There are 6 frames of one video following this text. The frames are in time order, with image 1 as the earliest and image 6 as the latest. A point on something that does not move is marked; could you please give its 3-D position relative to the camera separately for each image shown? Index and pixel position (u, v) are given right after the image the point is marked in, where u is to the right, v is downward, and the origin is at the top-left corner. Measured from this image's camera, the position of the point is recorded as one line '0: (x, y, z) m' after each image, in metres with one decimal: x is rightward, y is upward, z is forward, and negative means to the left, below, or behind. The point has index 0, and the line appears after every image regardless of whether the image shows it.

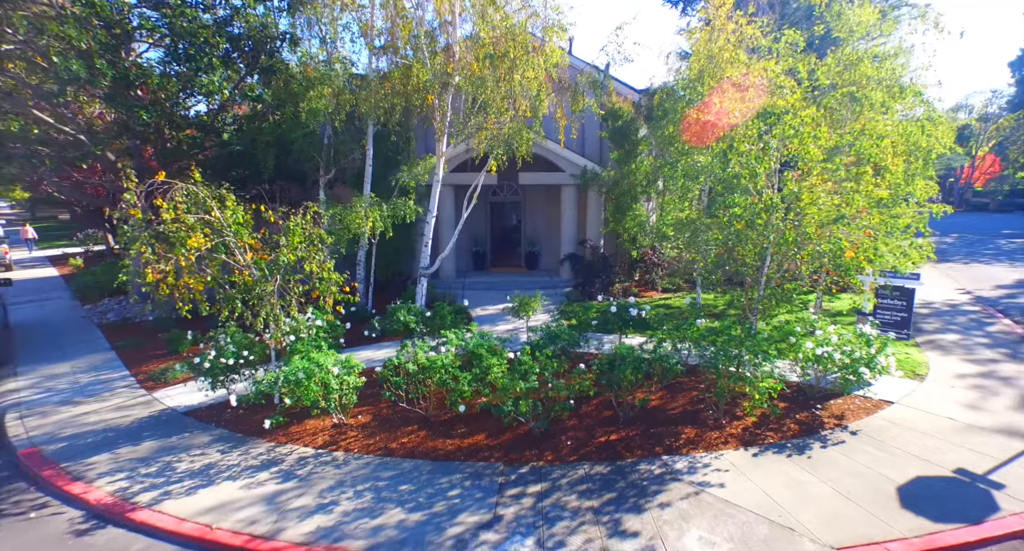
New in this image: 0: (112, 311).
0: (-7.9, -0.7, +10.4) m
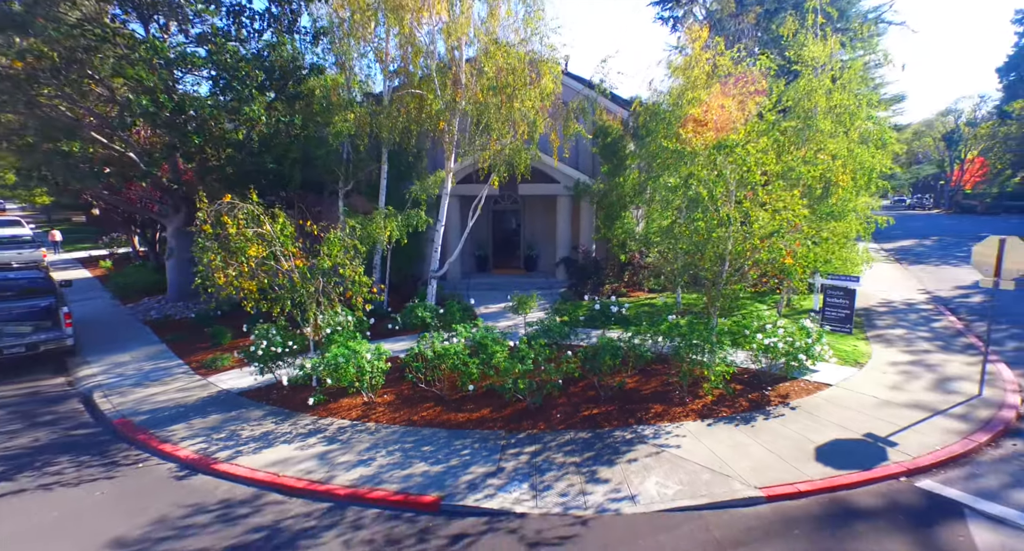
0: (-7.9, -0.7, +11.6) m
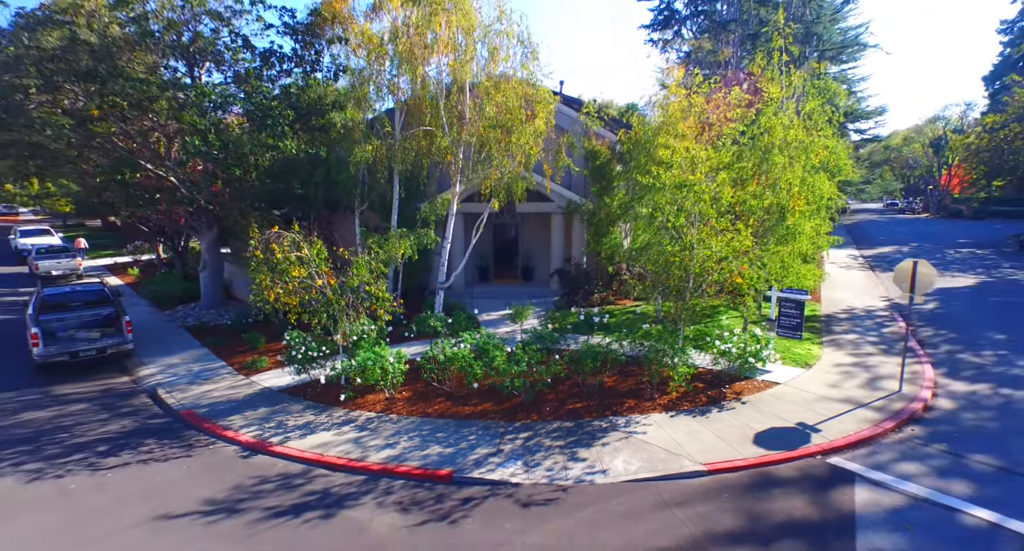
0: (-8.0, -1.0, +12.9) m
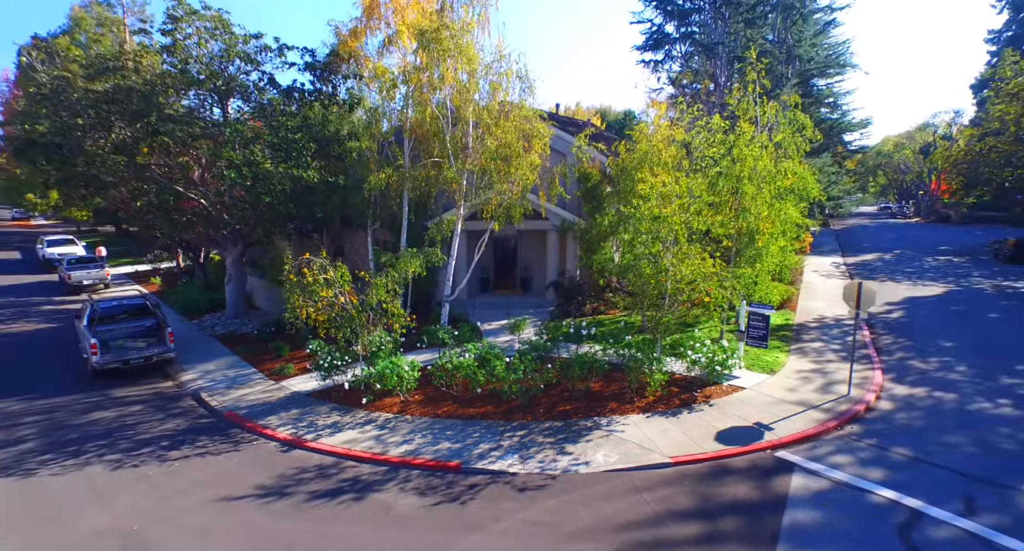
0: (-8.0, -1.3, +14.2) m
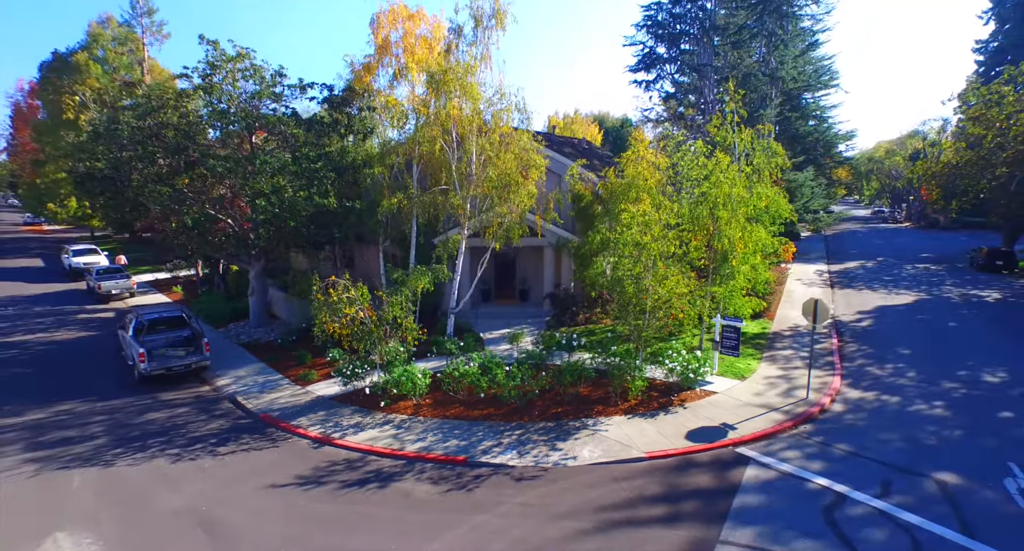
0: (-8.0, -1.7, +15.5) m
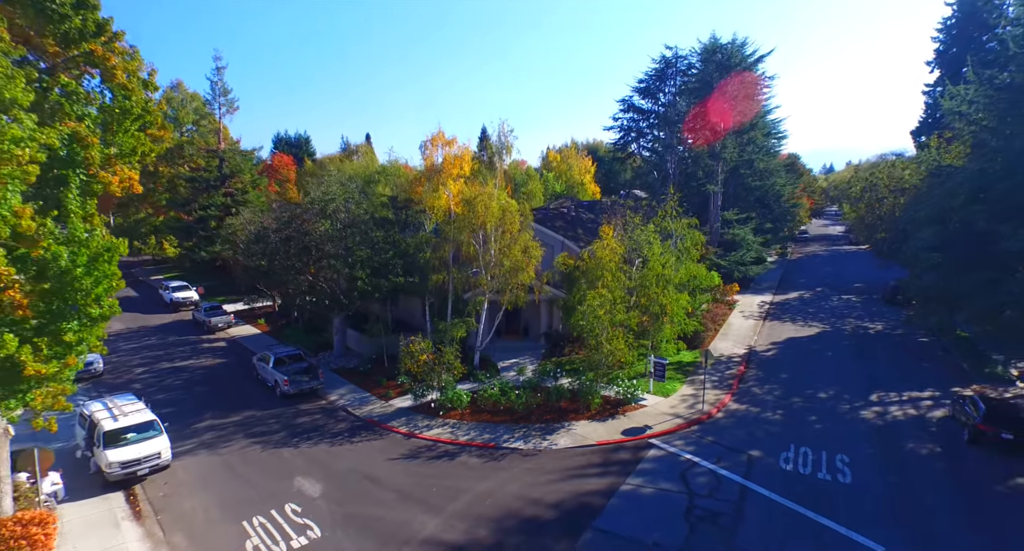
0: (-7.7, -3.6, +22.1) m
